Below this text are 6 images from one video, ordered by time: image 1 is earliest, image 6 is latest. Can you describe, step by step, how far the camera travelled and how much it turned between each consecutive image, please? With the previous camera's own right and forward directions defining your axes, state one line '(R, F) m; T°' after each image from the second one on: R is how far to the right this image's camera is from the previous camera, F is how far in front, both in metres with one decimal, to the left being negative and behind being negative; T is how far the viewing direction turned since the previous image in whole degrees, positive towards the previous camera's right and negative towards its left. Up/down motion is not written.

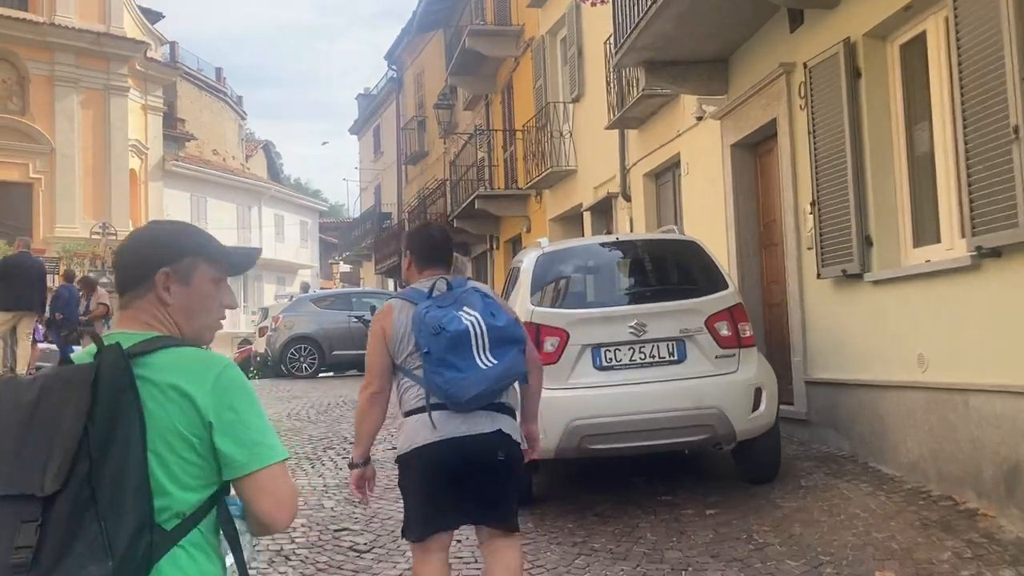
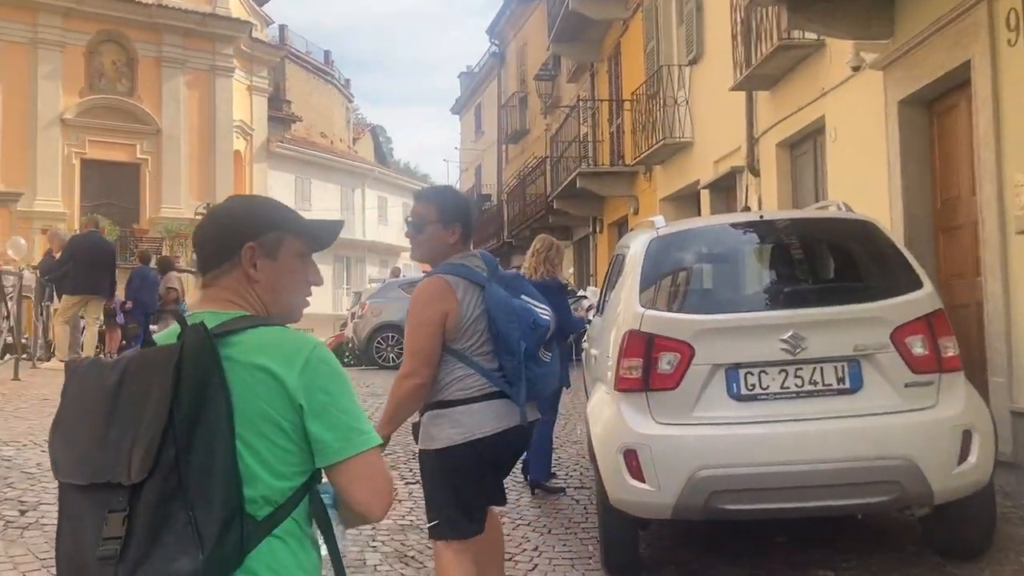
(0.0, +1.6) m; -7°
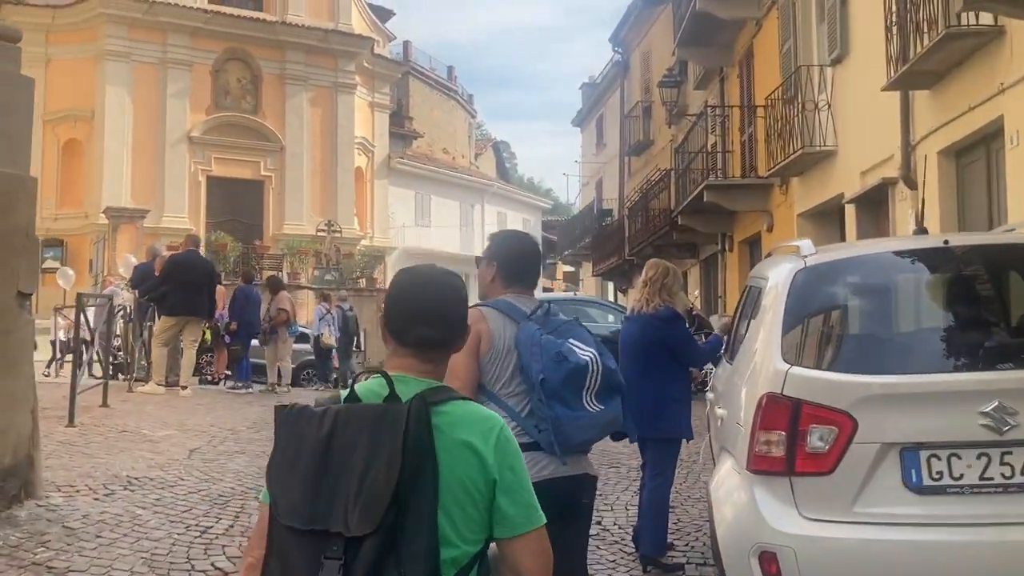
(+0.1, +0.9) m; -8°
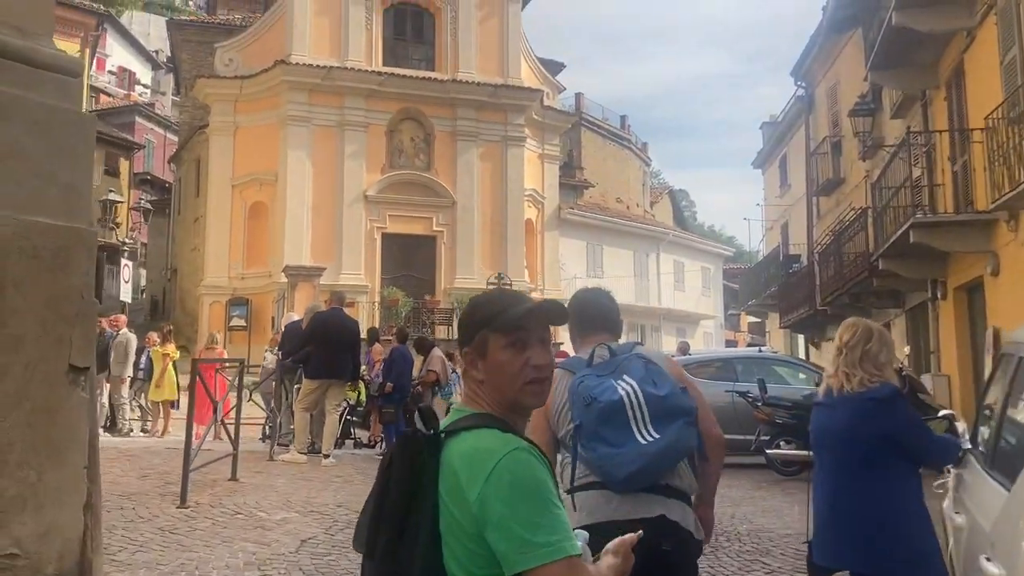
(+0.1, +1.3) m; -11°
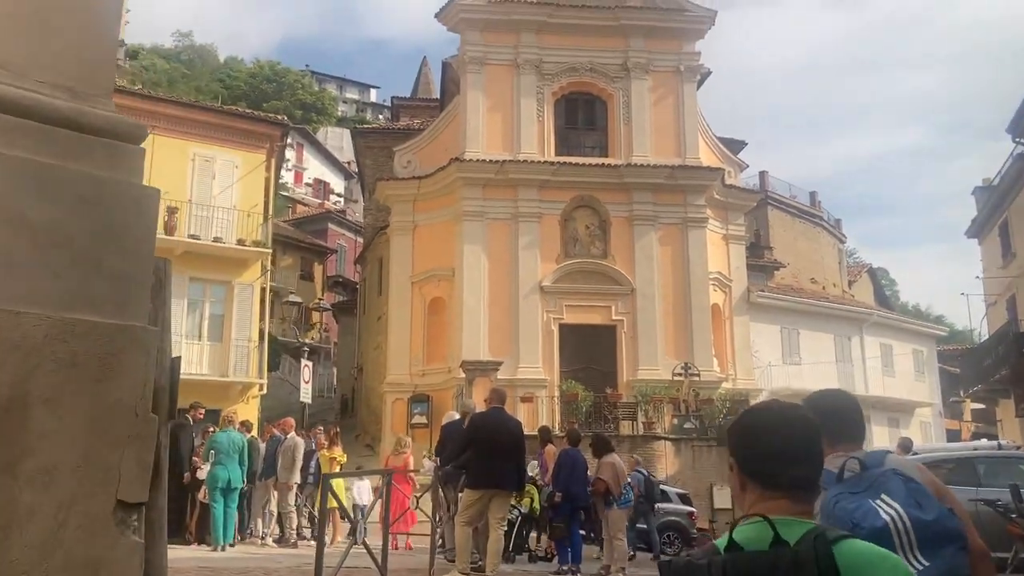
(+0.1, +1.2) m; -11°
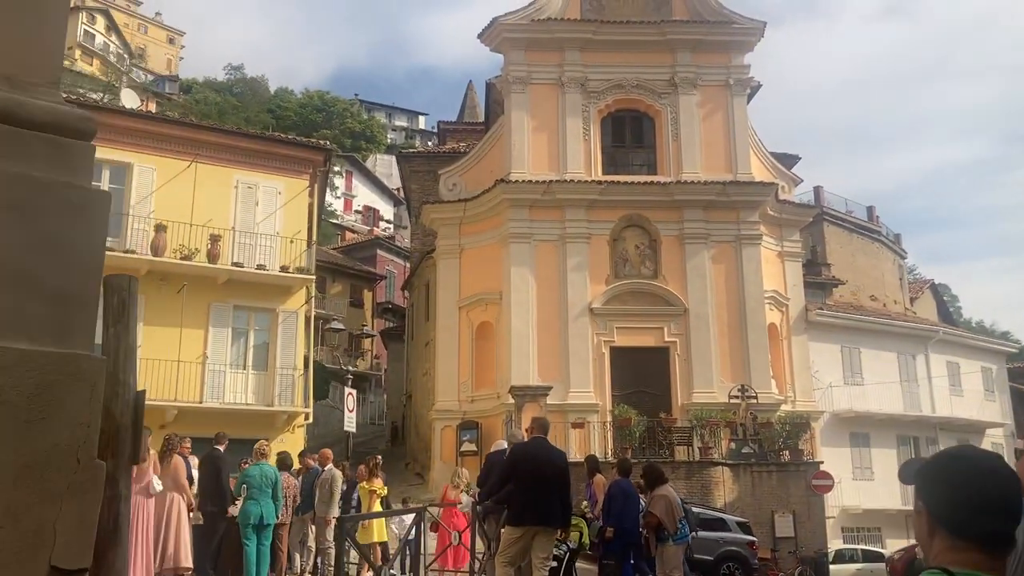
(+0.1, +0.6) m; -3°
